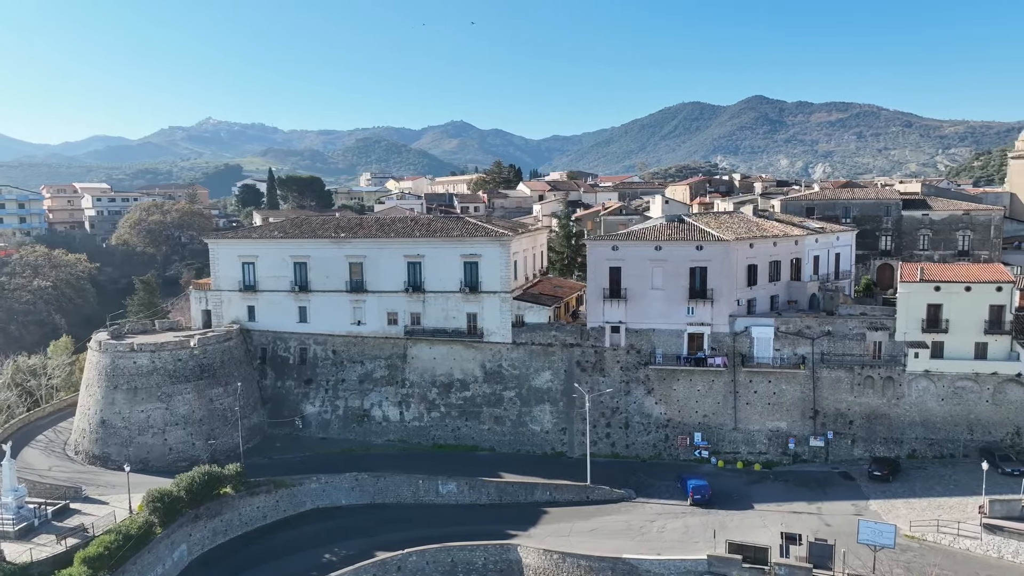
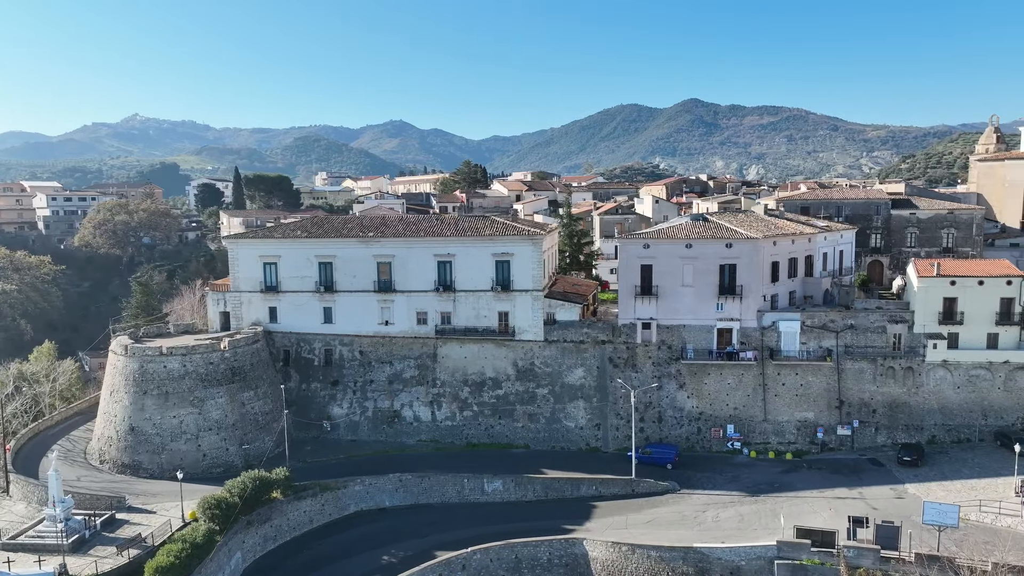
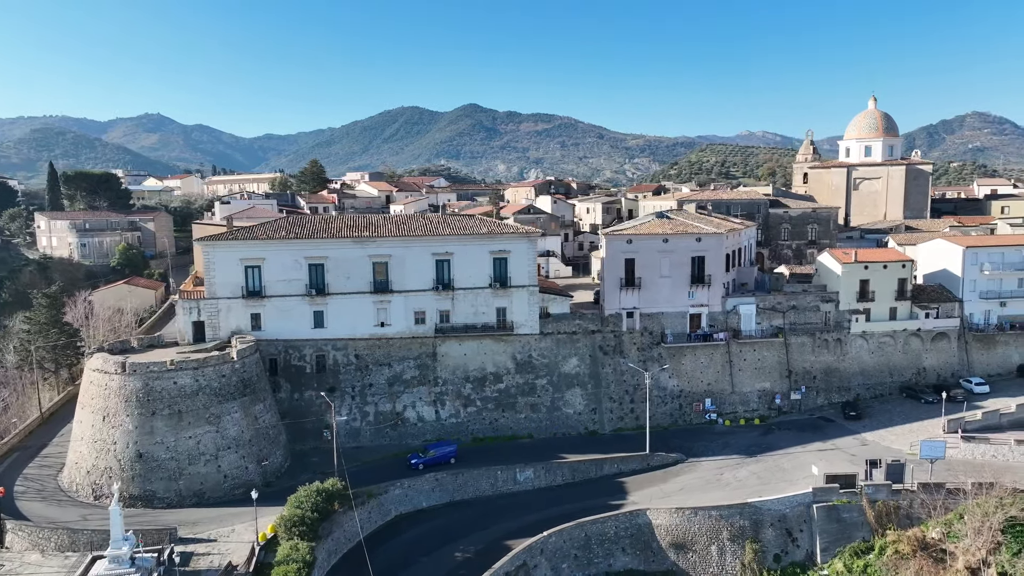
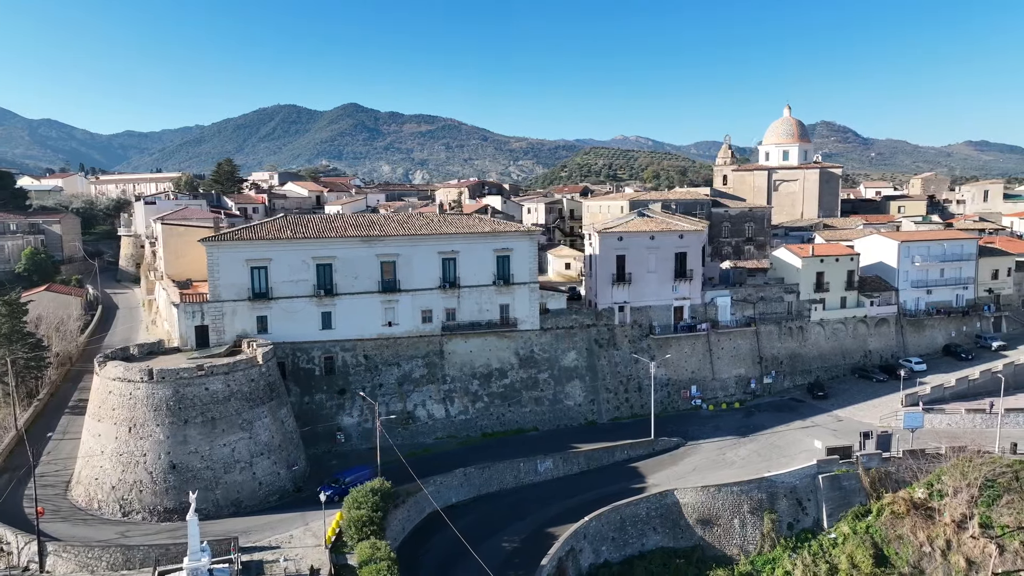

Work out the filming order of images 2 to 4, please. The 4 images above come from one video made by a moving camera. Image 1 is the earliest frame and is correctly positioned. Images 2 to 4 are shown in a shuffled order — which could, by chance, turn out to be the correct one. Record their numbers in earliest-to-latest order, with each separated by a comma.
2, 3, 4
